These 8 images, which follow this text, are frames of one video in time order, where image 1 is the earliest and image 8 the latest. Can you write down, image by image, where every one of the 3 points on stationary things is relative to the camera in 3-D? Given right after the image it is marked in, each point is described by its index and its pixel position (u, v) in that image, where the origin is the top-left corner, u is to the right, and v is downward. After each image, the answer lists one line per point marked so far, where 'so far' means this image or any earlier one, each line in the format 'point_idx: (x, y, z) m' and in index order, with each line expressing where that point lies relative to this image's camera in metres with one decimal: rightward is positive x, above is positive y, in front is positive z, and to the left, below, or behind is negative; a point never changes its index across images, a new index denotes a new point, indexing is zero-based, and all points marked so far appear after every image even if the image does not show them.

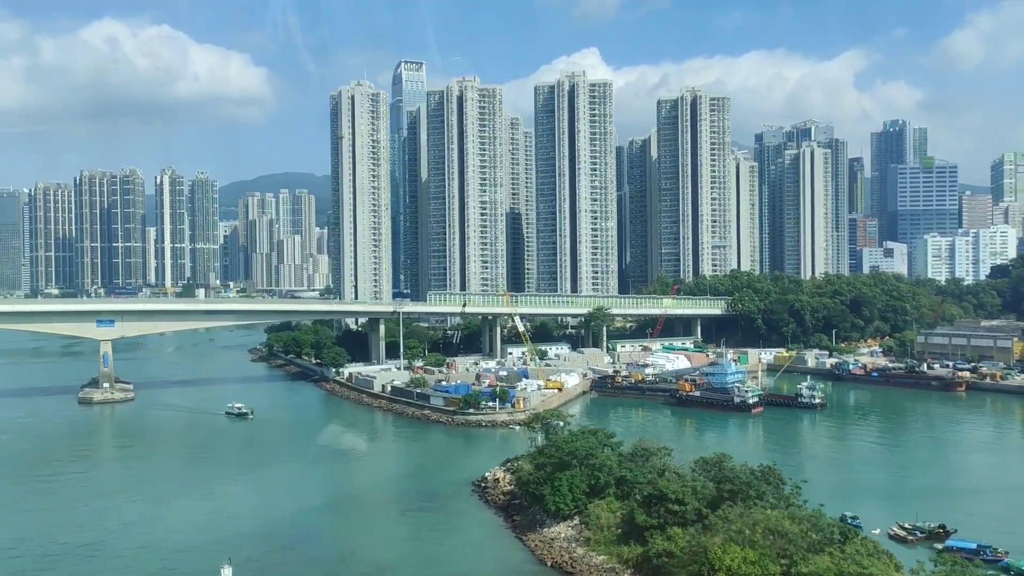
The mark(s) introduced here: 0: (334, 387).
0: (-3.9, -2.2, +18.2) m
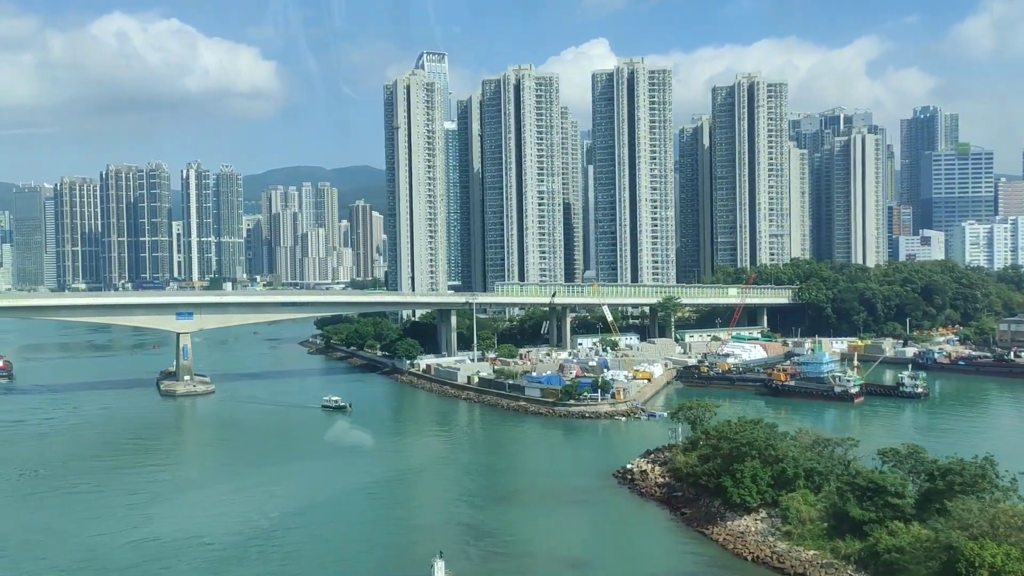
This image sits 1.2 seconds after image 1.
0: (-2.1, -2.0, +18.1) m
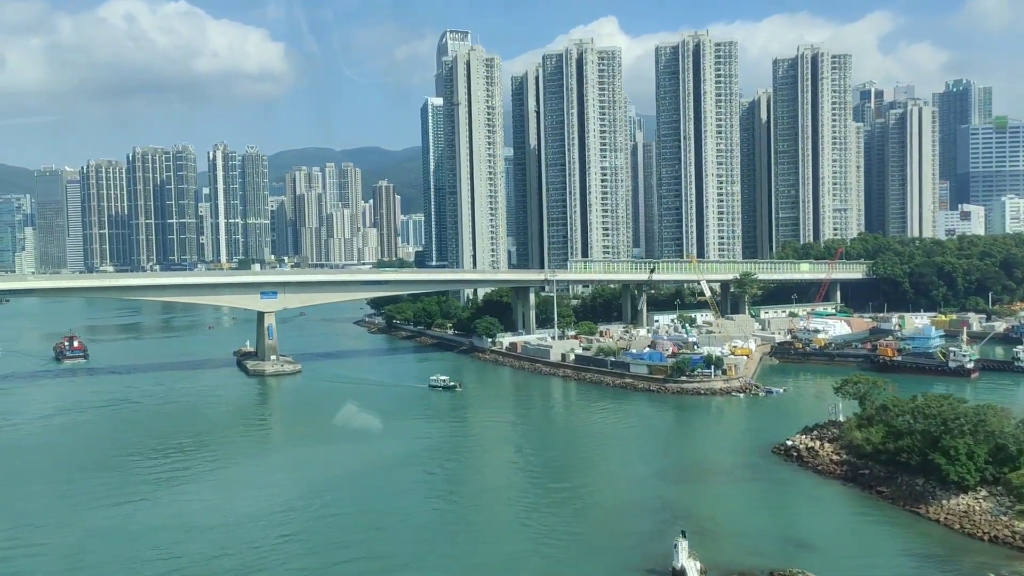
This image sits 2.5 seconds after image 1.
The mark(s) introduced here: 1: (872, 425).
0: (-0.2, -1.5, +17.8) m
1: (+3.7, -1.4, +8.4) m
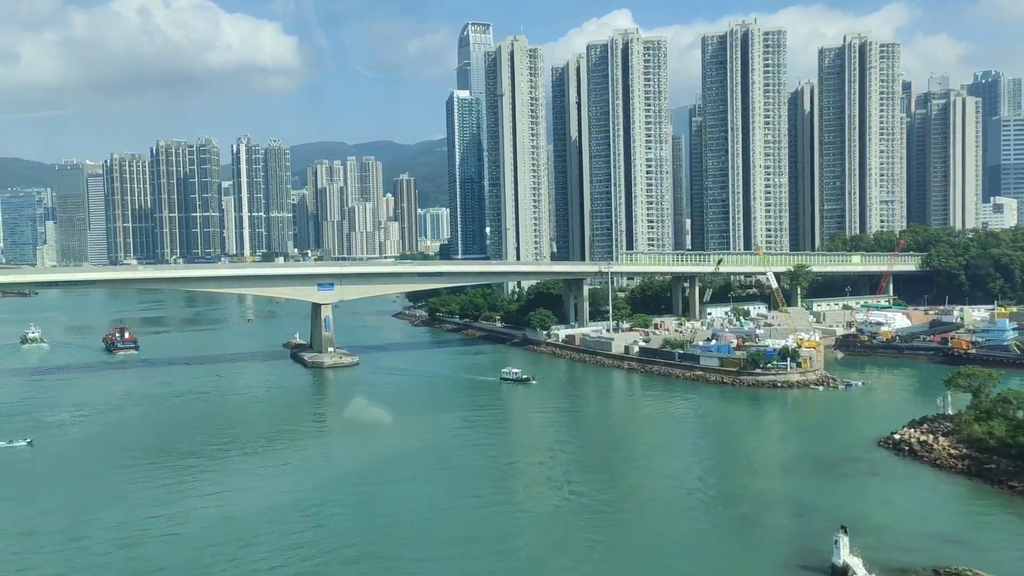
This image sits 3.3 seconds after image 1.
0: (+1.0, -1.3, +17.7) m
1: (+4.8, -1.3, +8.2) m
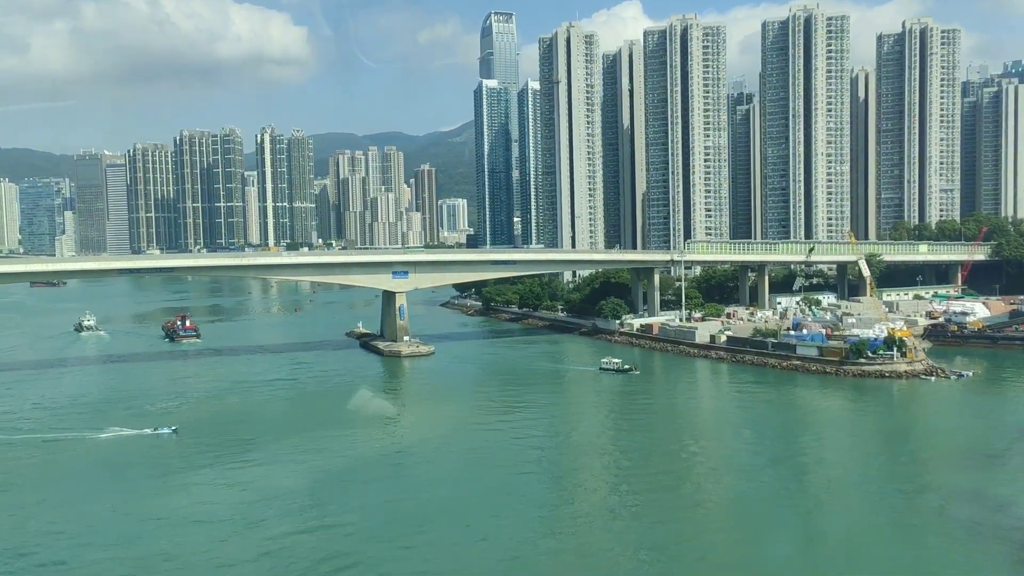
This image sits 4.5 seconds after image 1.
0: (+2.6, -1.1, +17.4) m
1: (+6.4, -1.2, +7.8) m
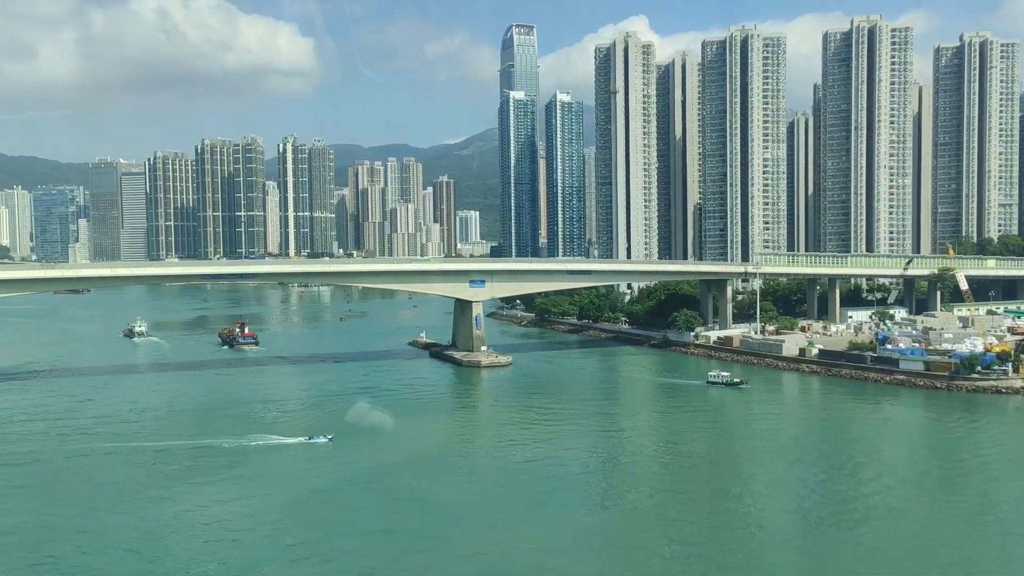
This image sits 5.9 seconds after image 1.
0: (+4.2, -1.3, +17.1) m
1: (+7.9, -1.3, +7.5) m
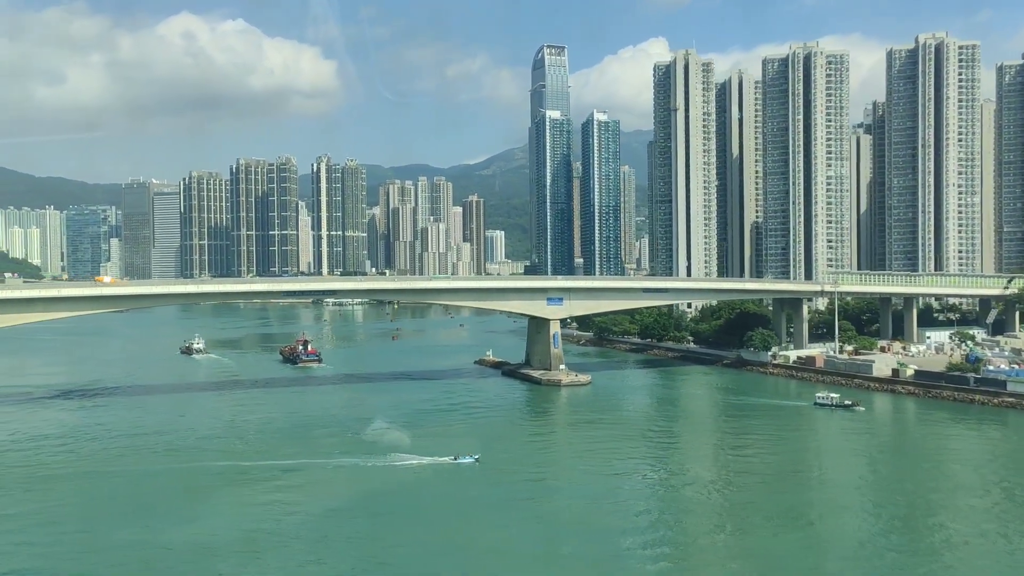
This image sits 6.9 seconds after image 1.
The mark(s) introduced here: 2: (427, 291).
0: (+5.8, -1.7, +16.7) m
1: (+9.3, -1.5, +7.0) m
2: (-1.8, -0.1, +15.7) m
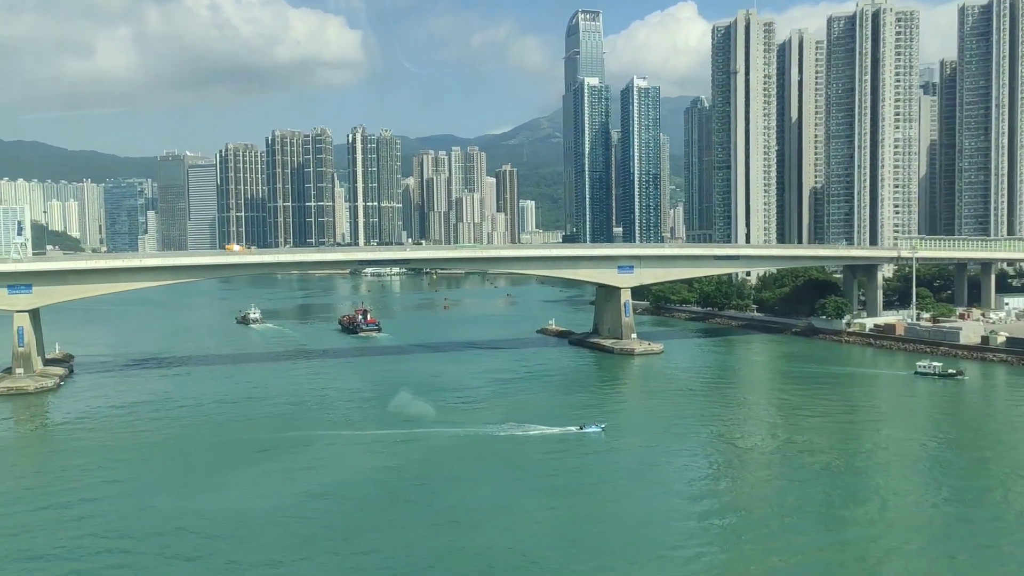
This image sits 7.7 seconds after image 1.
0: (+7.2, -1.0, +16.2) m
1: (+10.4, -1.1, +6.4) m
2: (-0.4, +0.6, +15.5) m
